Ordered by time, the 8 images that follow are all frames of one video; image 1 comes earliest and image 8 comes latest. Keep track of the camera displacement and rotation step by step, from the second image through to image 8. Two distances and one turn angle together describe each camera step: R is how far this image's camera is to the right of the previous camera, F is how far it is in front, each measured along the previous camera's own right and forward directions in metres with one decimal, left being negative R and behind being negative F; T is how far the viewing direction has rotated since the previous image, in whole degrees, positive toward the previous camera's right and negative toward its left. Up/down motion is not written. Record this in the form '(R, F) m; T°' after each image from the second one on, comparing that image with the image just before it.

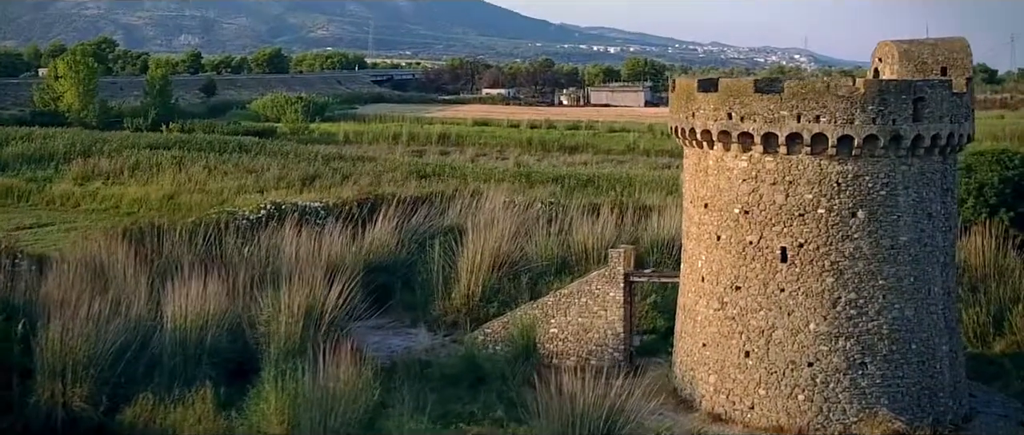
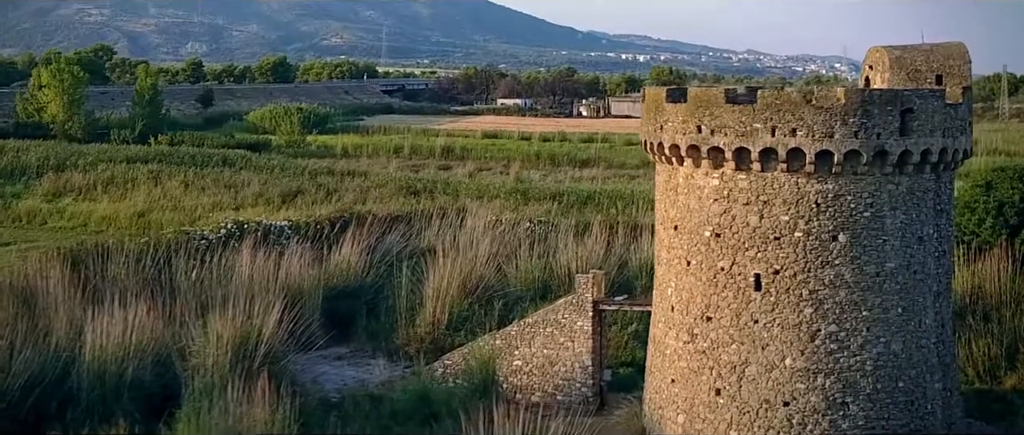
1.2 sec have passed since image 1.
(+1.1, +0.9) m; -3°
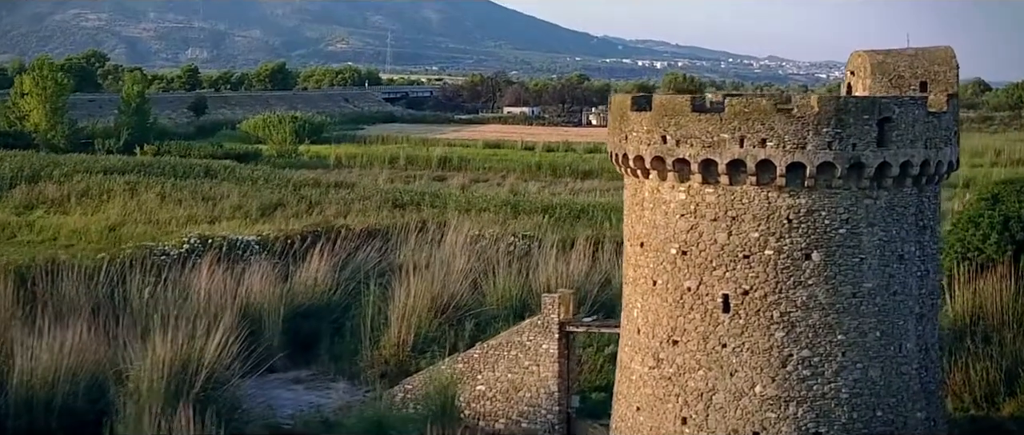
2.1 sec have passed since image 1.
(+0.8, +0.6) m; -2°
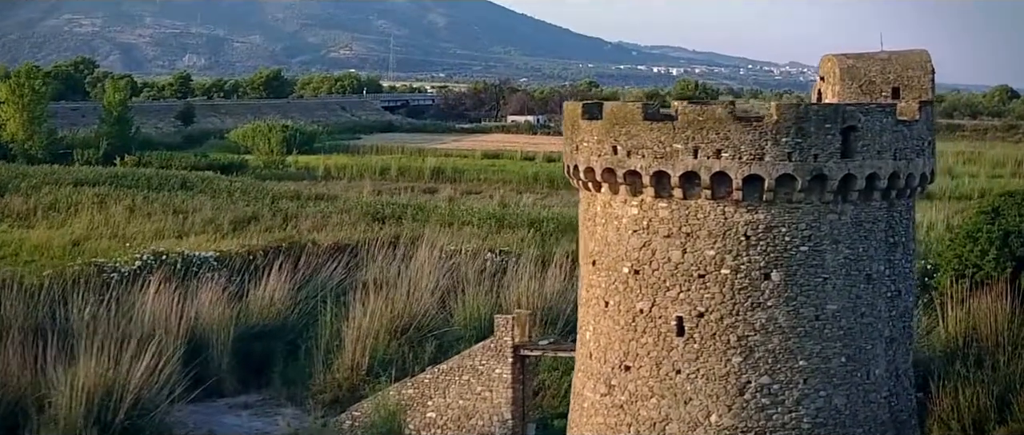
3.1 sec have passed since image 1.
(+0.9, +0.7) m; -2°
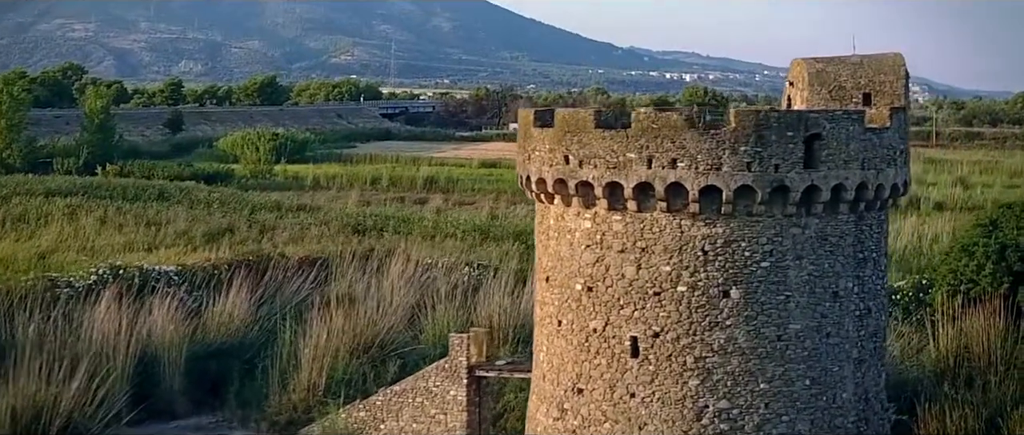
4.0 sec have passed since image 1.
(+0.7, +0.6) m; -2°
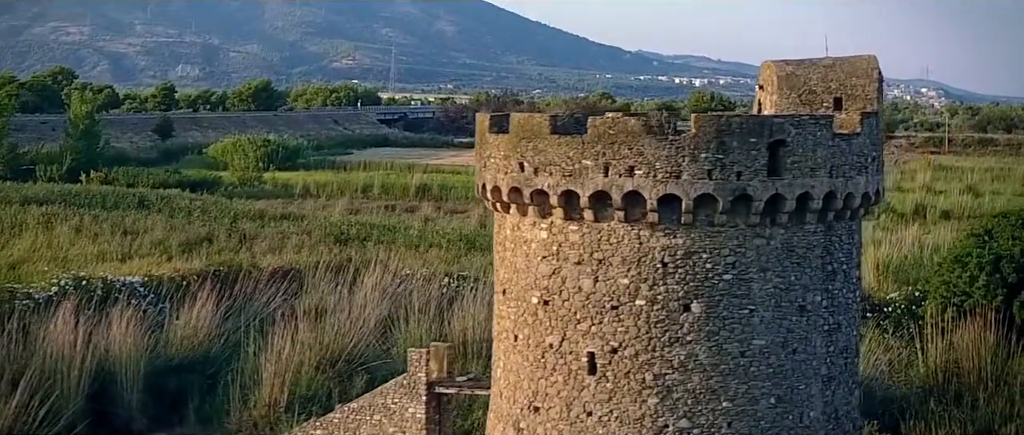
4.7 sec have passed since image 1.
(+0.5, +0.4) m; -1°
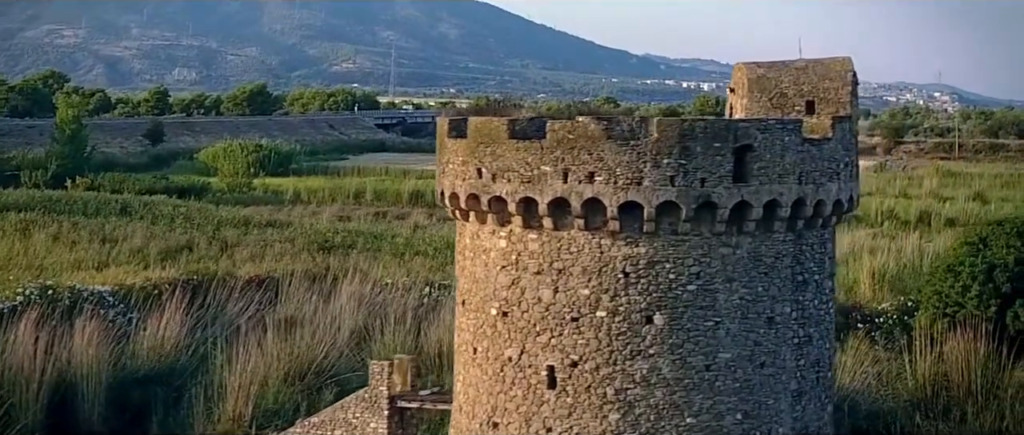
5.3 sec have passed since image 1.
(+0.5, +0.4) m; -1°
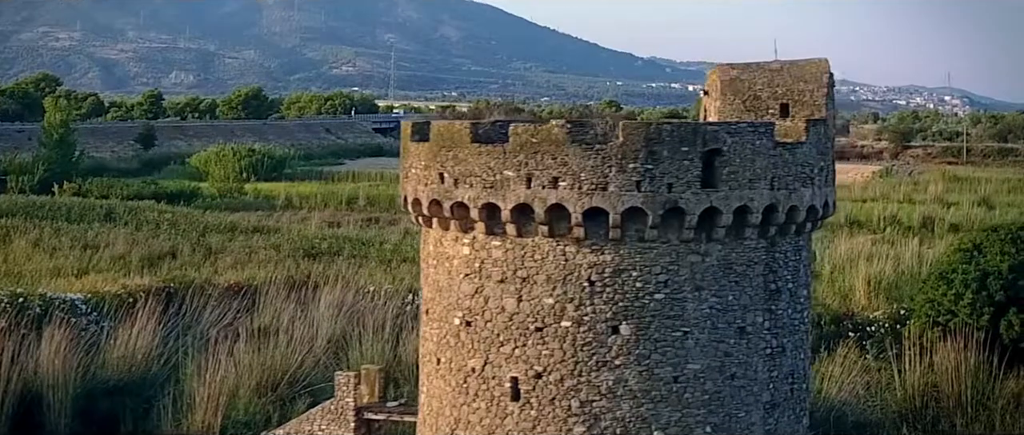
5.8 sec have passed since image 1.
(+0.4, +0.3) m; -1°
